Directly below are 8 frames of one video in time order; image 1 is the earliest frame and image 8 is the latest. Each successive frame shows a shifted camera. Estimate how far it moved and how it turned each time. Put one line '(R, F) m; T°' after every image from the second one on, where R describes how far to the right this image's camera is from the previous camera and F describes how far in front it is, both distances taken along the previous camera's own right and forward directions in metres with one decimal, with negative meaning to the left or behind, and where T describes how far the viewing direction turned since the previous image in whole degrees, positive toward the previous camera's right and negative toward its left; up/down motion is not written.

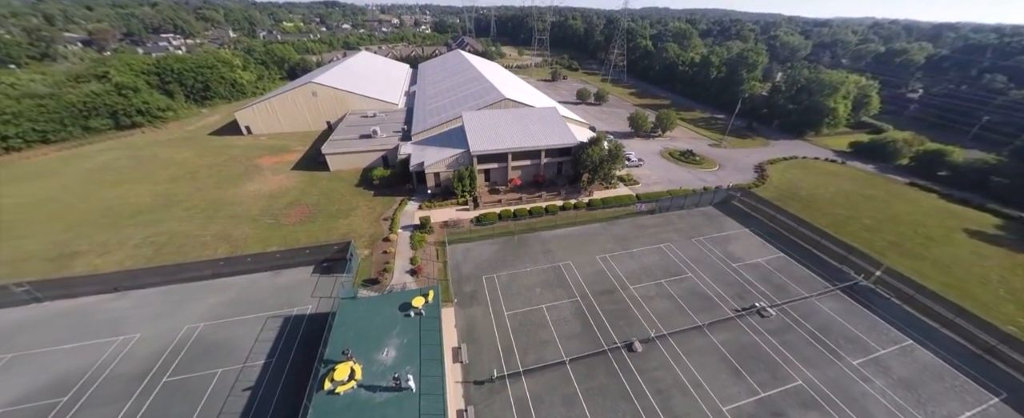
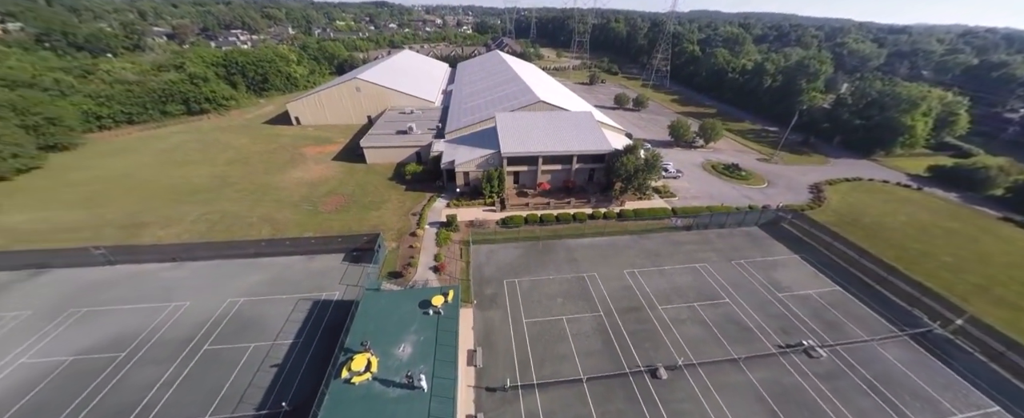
(0.0, +0.4) m; -5°
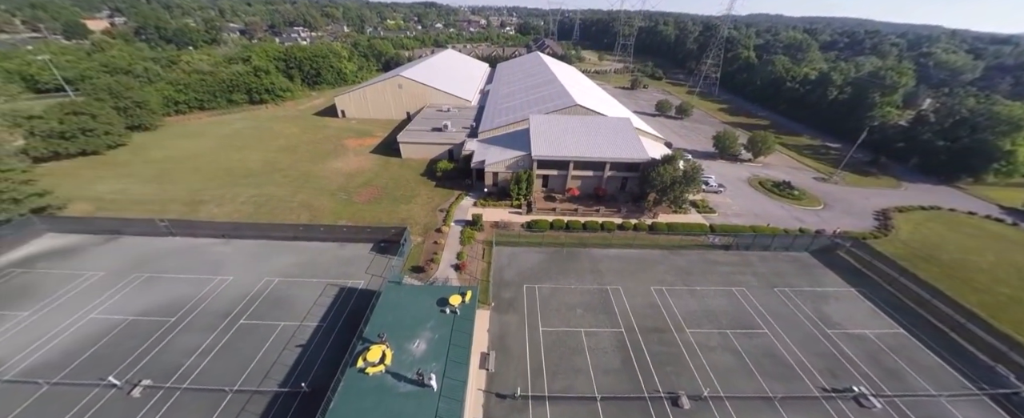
(+0.3, +0.3) m; -6°
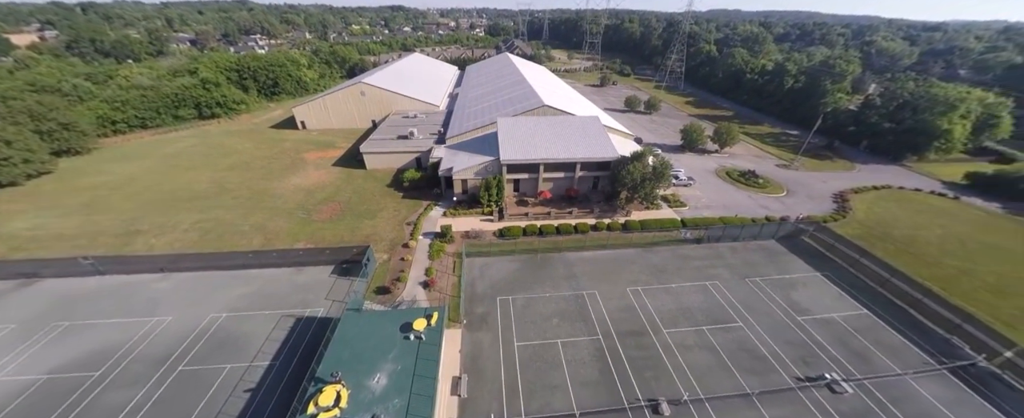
(+1.2, +1.0) m; +3°
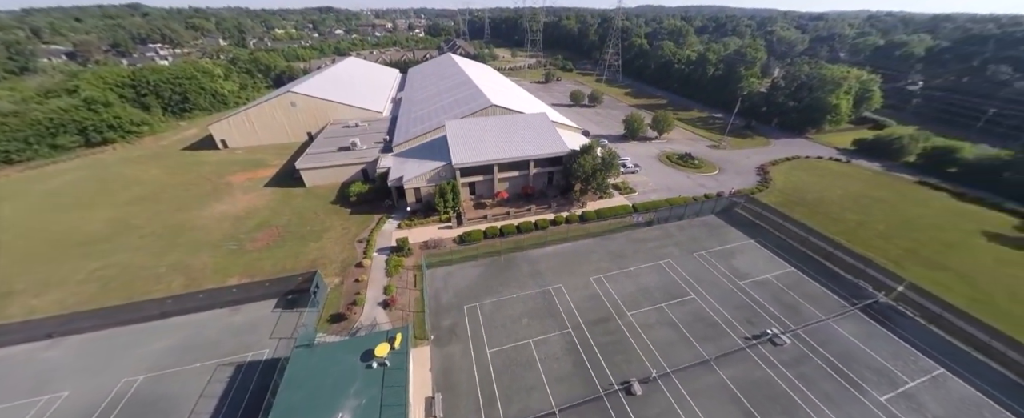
(+0.3, +0.4) m; +8°
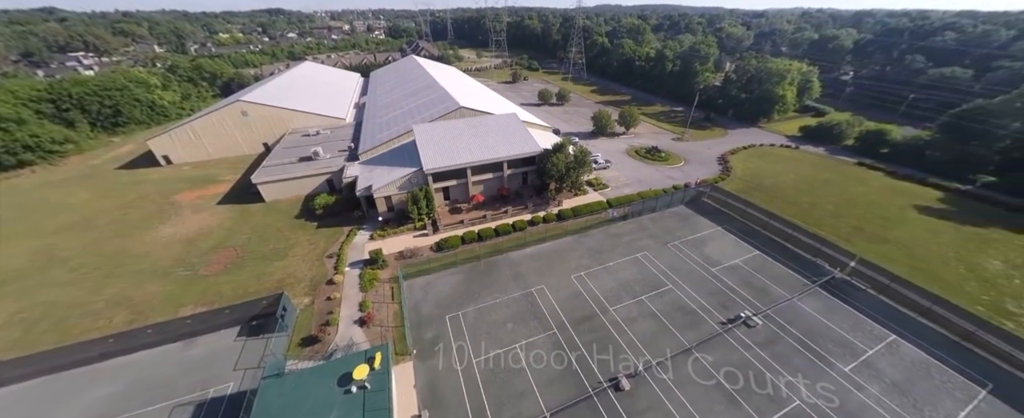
(-0.1, +0.3) m; +5°
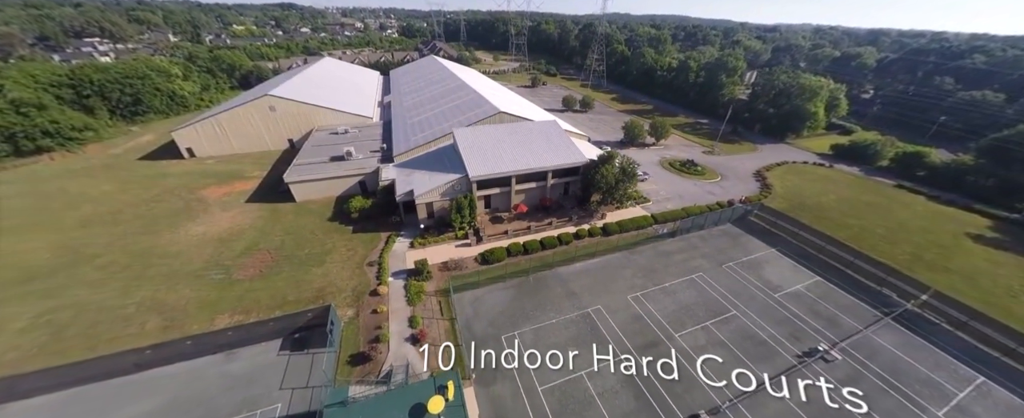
(-4.3, +1.3) m; 0°
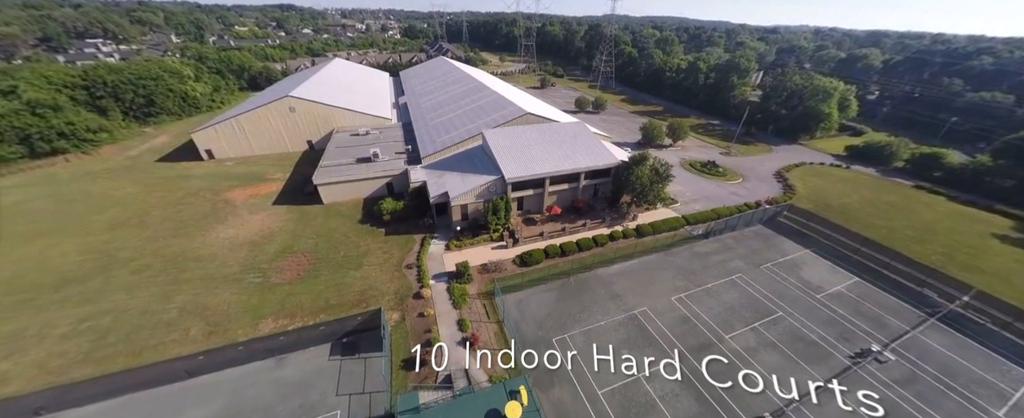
(-3.4, +0.2) m; 0°
